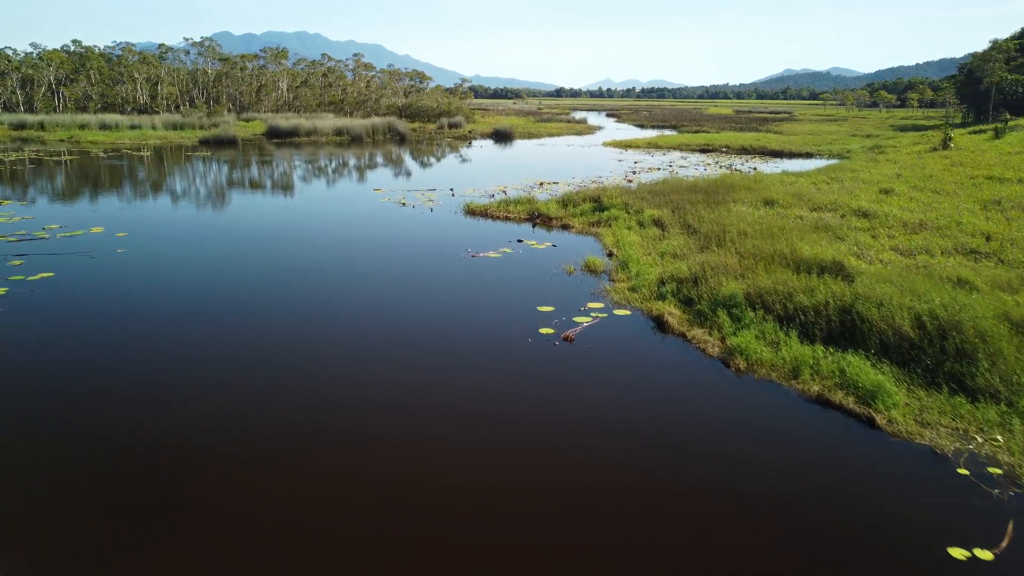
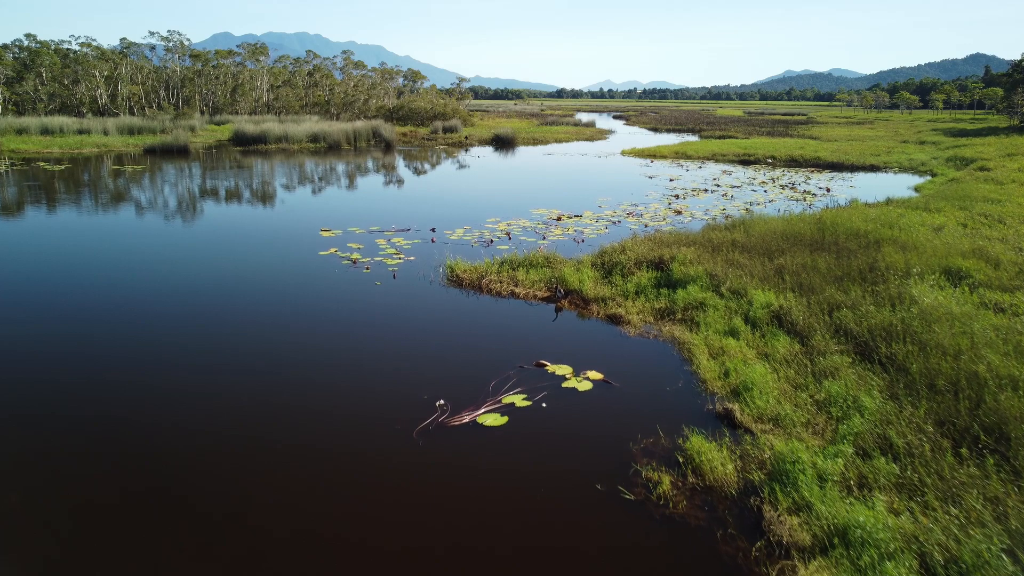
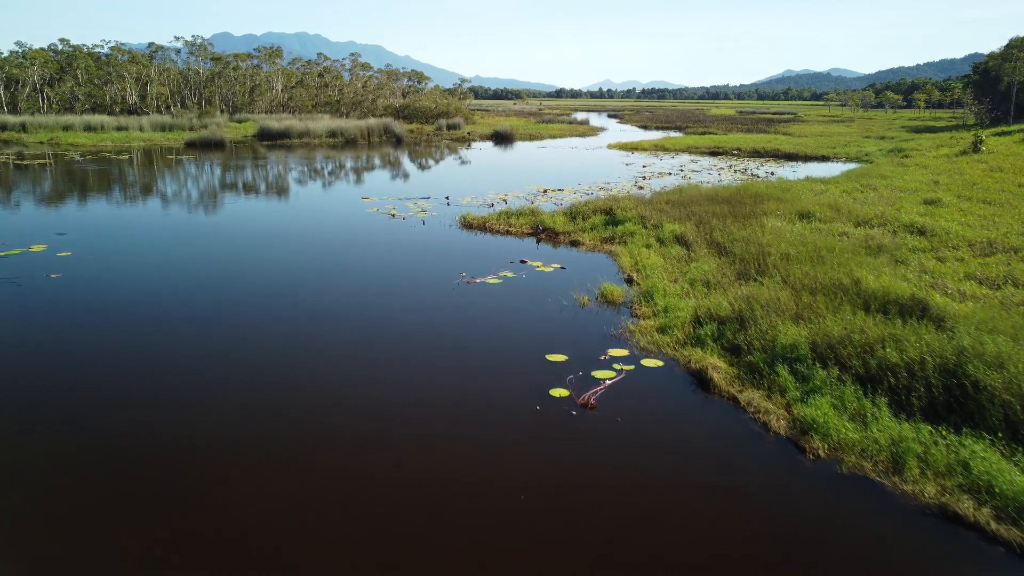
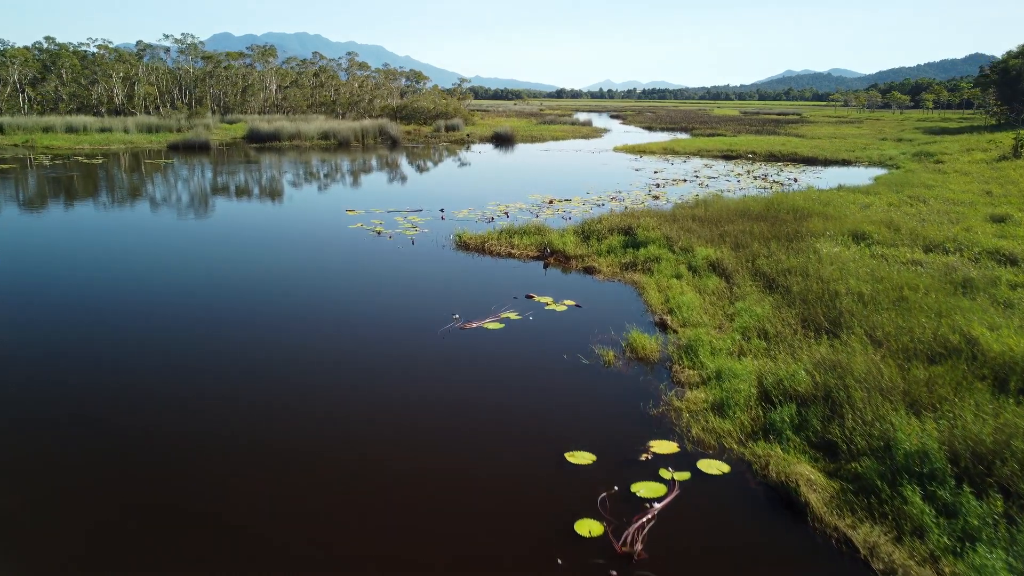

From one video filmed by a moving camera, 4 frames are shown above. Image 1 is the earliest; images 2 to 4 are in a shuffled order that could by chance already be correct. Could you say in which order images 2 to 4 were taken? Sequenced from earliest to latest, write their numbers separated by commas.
3, 4, 2
